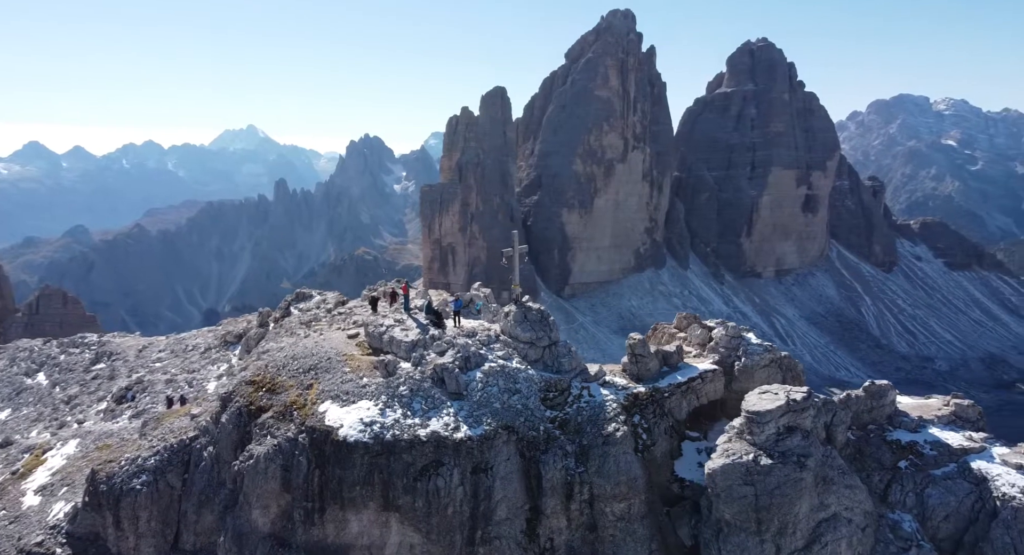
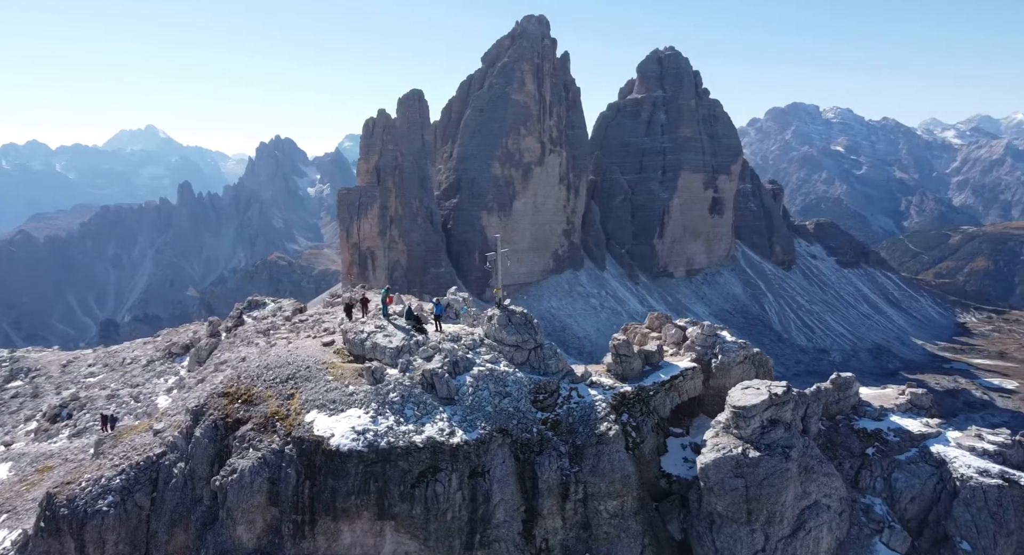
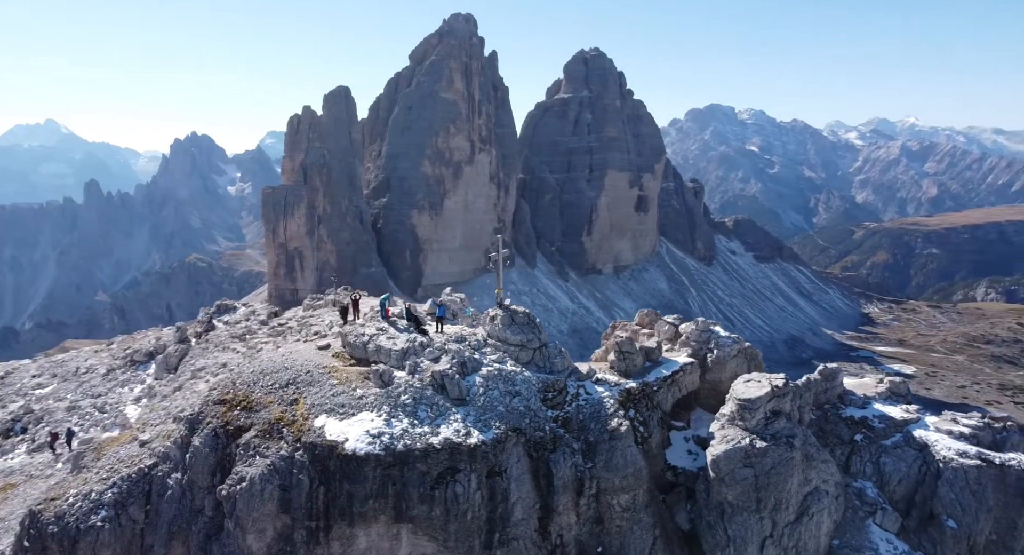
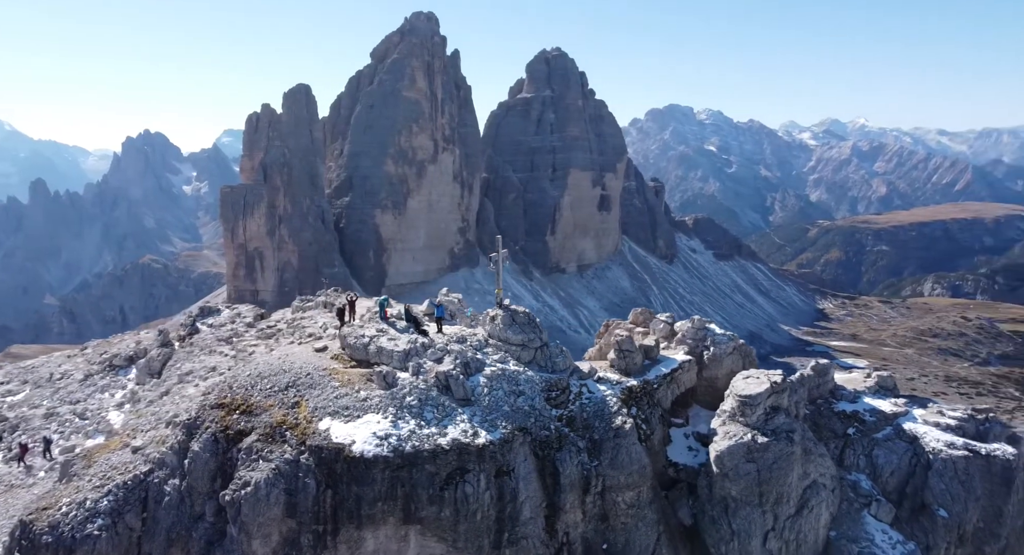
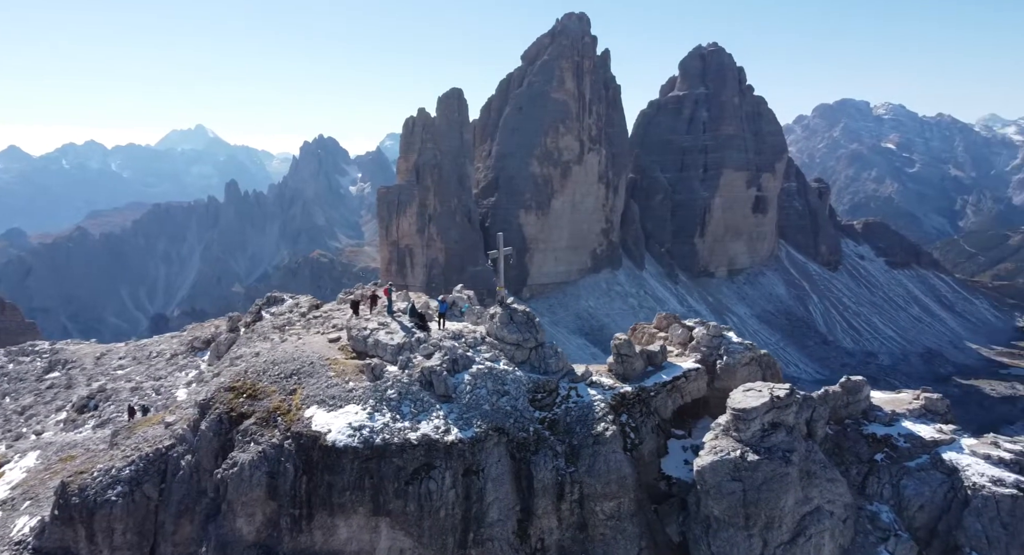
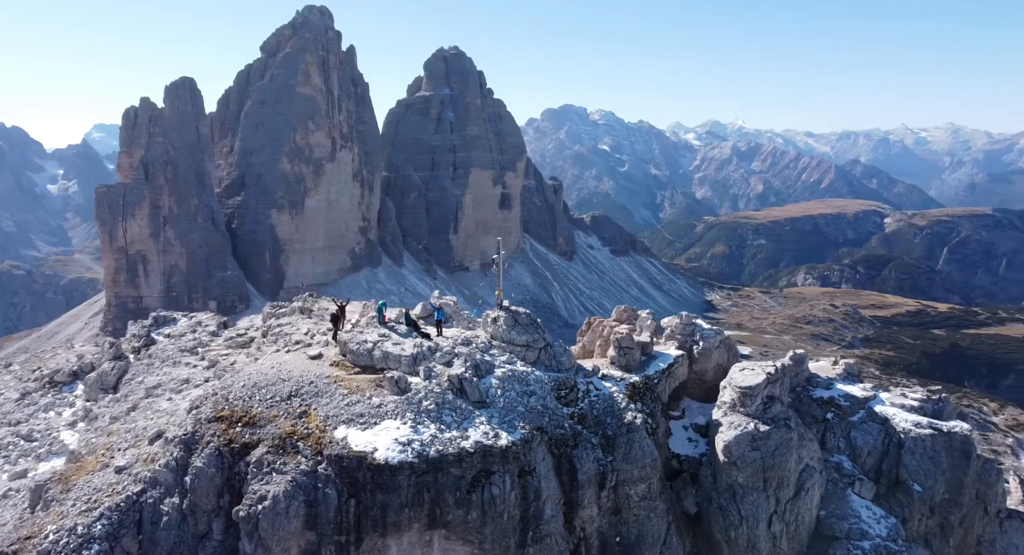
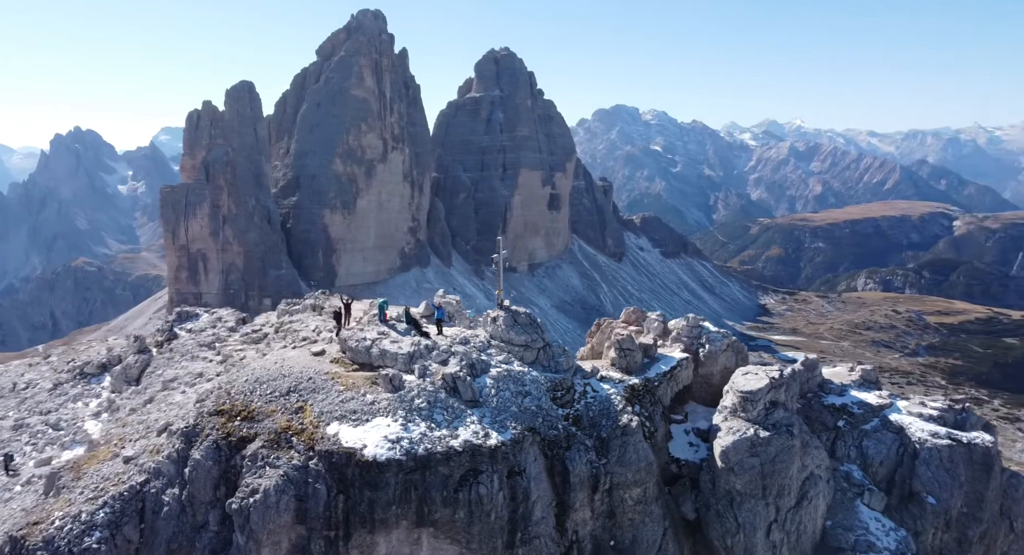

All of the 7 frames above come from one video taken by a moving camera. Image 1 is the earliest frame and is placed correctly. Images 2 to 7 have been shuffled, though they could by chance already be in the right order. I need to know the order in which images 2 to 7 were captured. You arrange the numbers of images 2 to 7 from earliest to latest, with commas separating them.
5, 2, 3, 4, 7, 6
